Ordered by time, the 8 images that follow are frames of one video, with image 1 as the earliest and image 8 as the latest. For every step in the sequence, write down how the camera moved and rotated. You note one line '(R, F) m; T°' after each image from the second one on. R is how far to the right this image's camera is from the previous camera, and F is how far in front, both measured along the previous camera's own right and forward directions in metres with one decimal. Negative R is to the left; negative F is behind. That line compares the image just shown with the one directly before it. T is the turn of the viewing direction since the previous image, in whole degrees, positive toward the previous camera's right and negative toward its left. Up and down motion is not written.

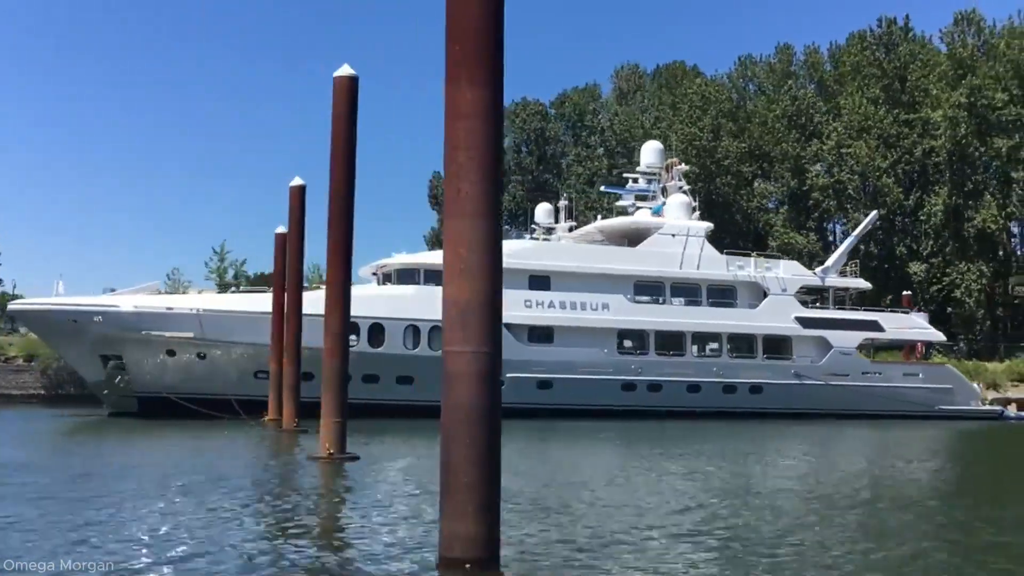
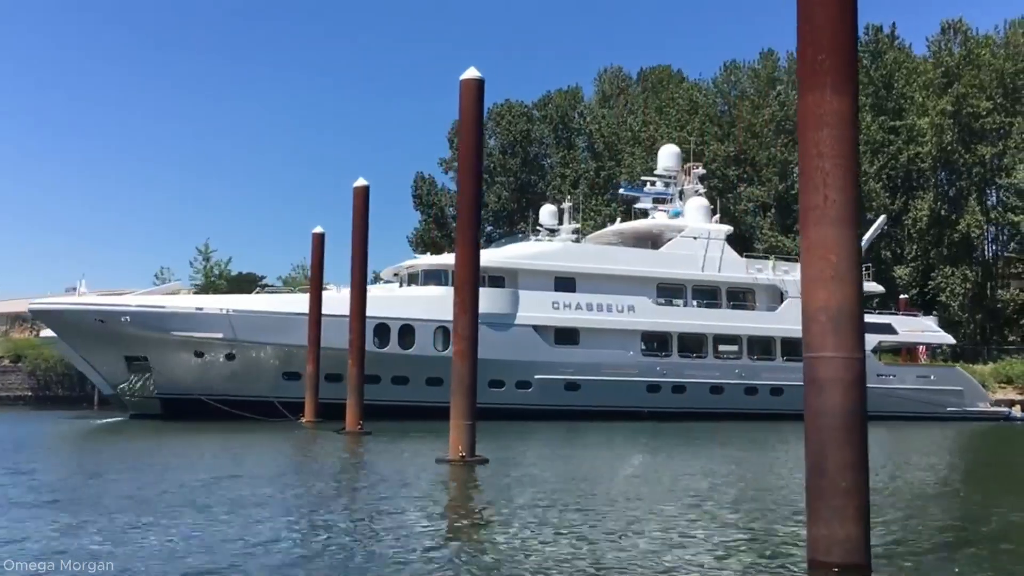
(-1.8, 0.0) m; +3°
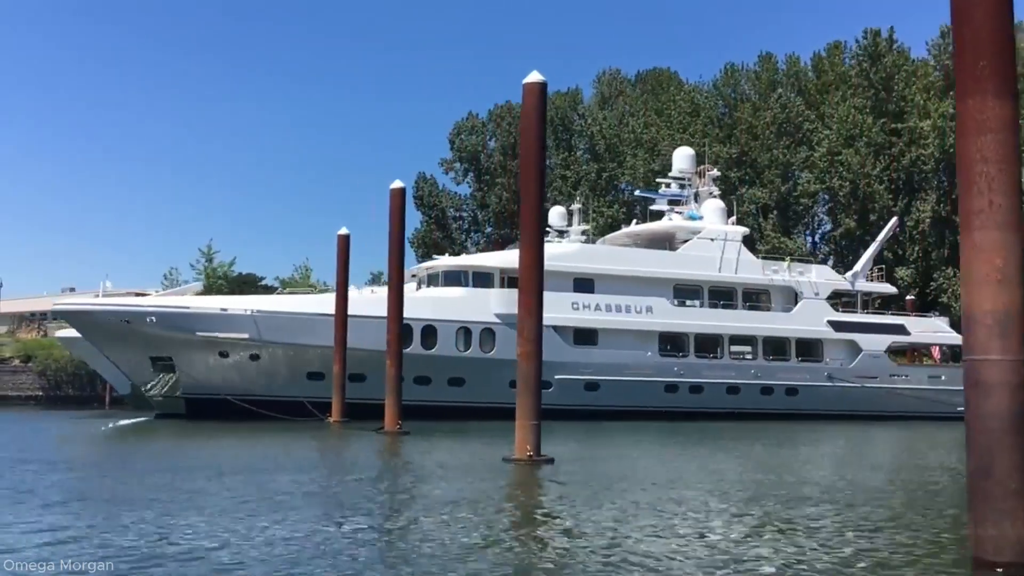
(-0.8, -0.1) m; +1°
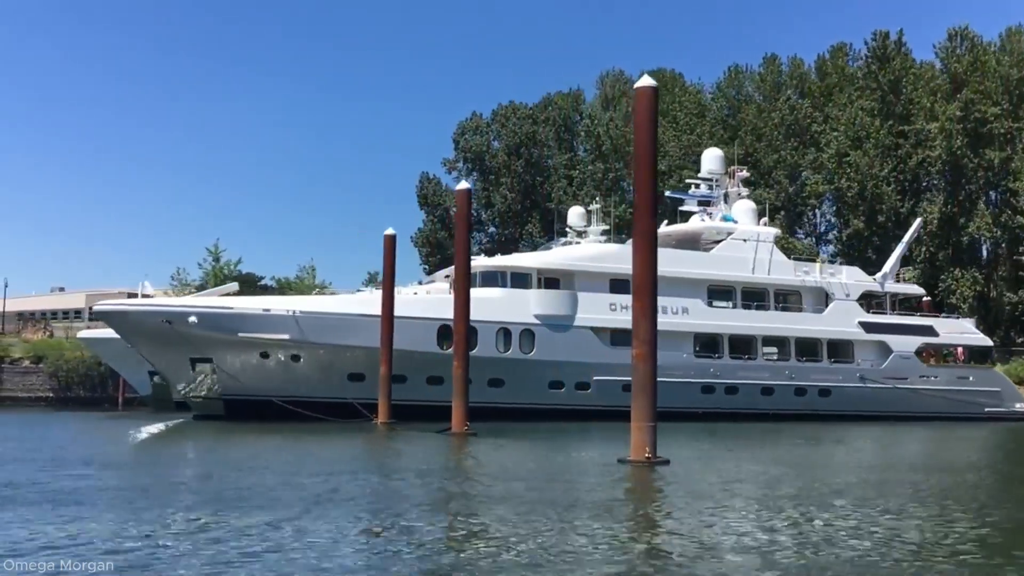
(-1.4, 0.0) m; +1°
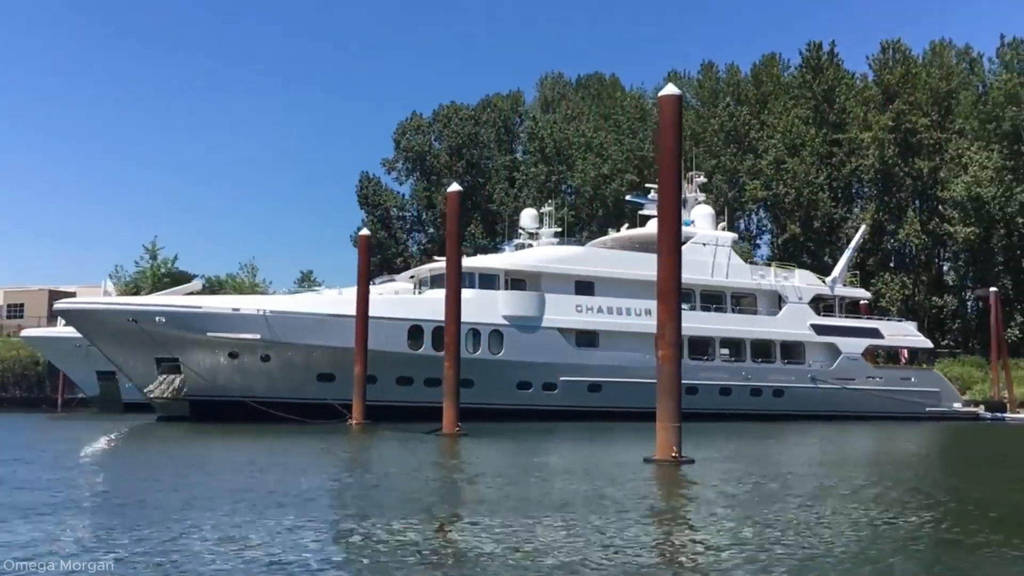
(-1.1, -0.2) m; +5°
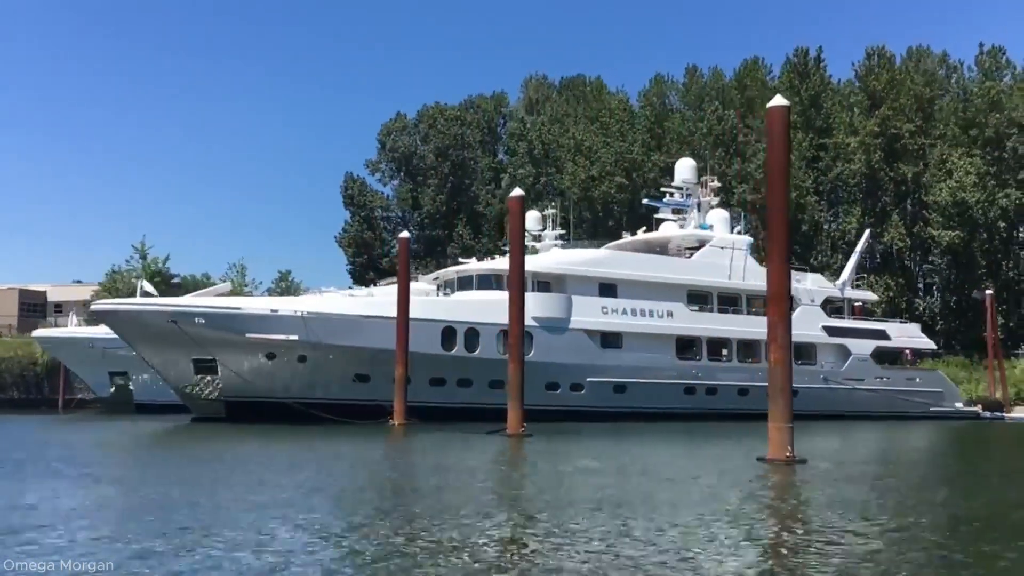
(-1.8, -0.3) m; +2°
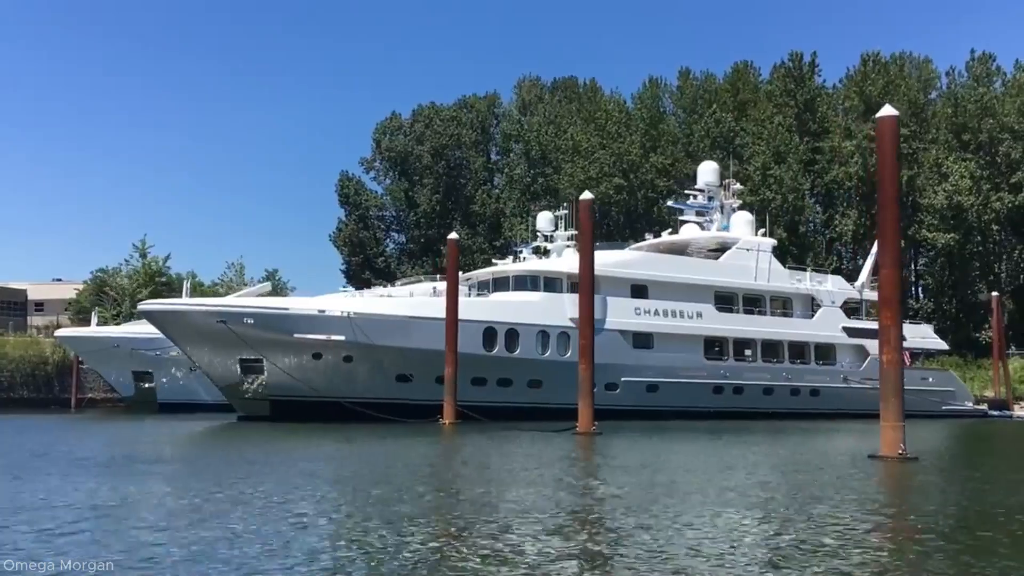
(-1.8, -0.3) m; +2°
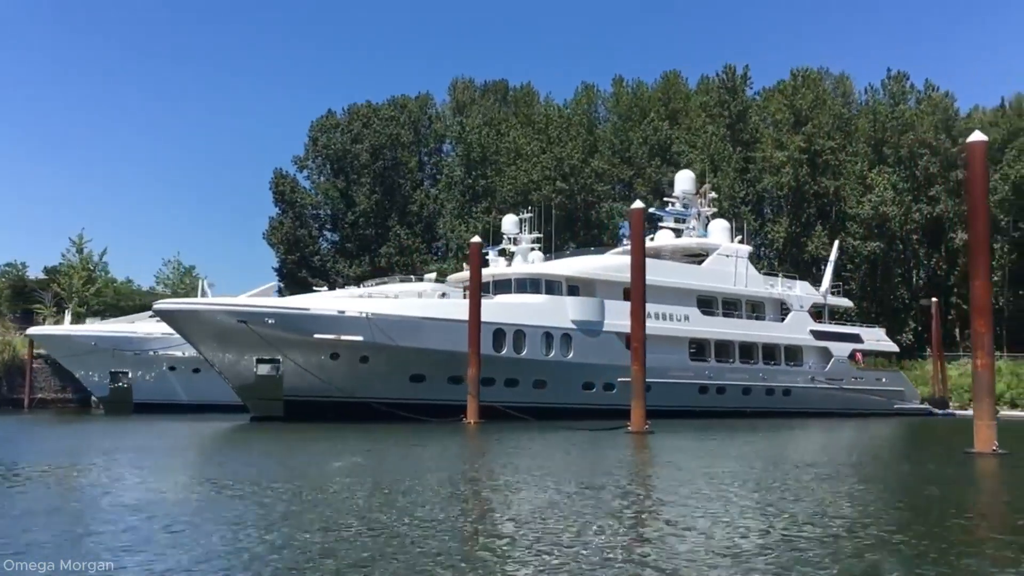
(-2.9, -0.4) m; +6°
